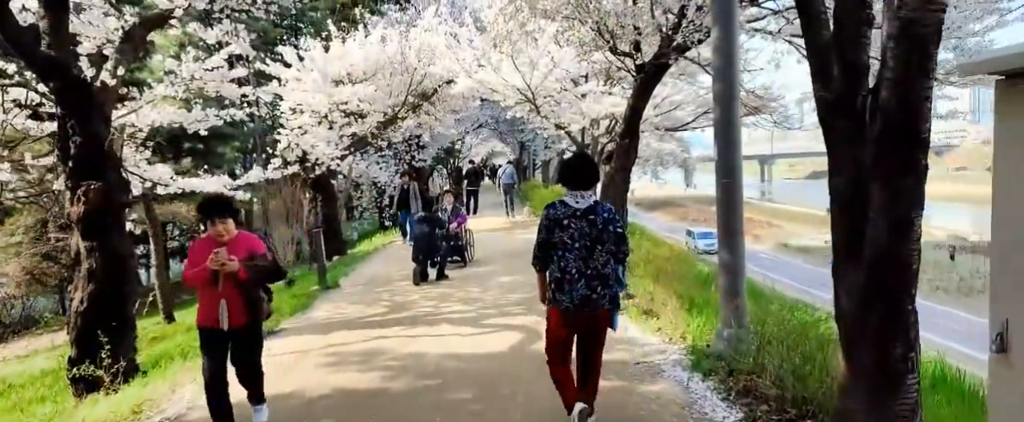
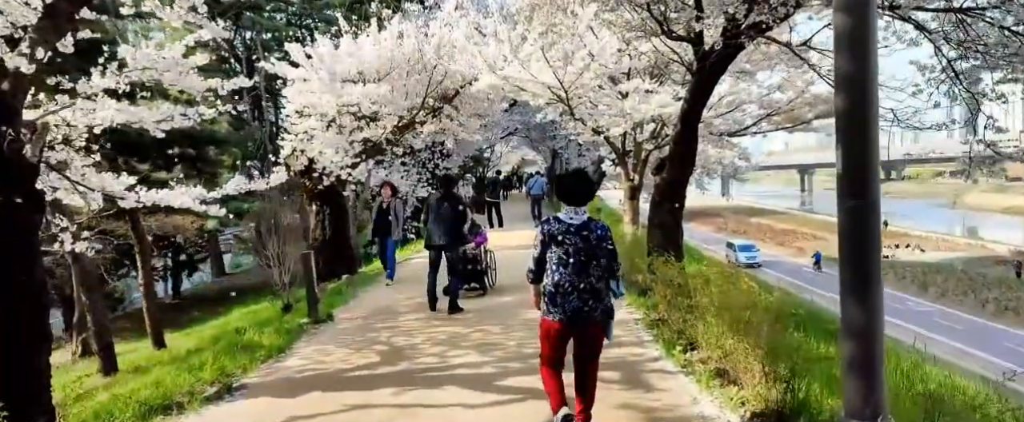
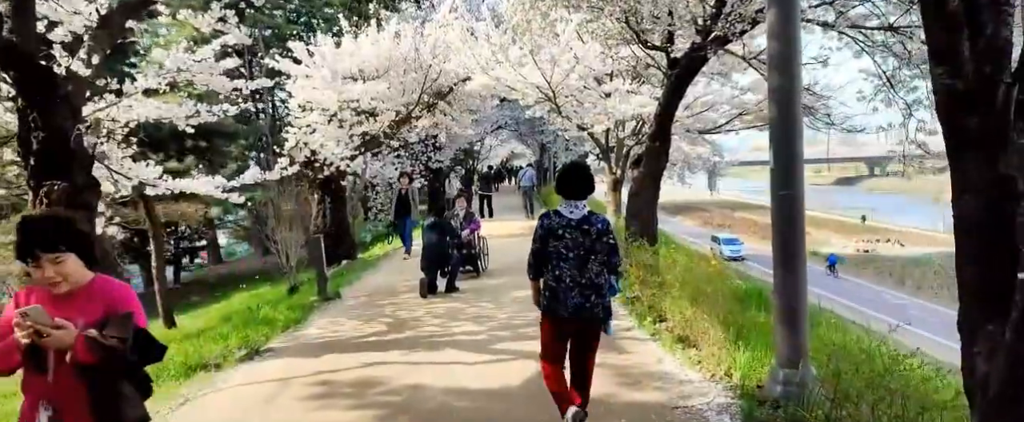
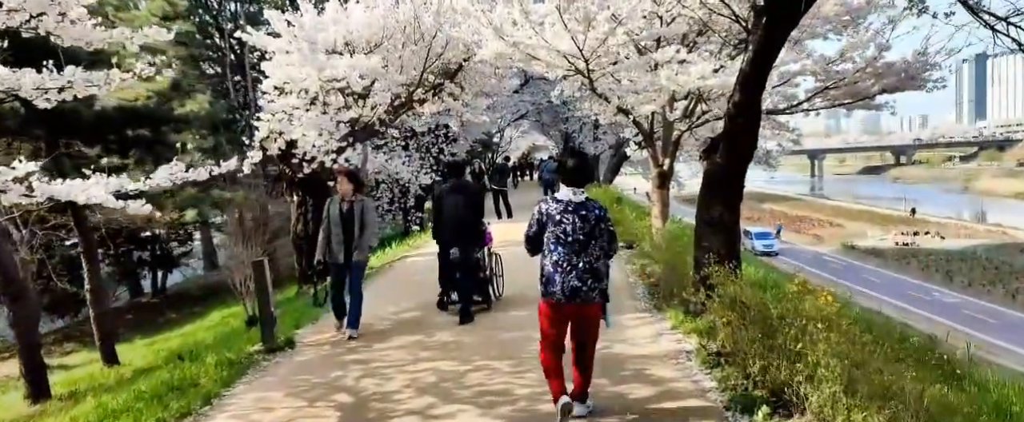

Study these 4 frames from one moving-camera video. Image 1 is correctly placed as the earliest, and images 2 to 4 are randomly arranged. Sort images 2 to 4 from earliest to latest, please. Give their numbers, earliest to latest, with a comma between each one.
3, 2, 4
